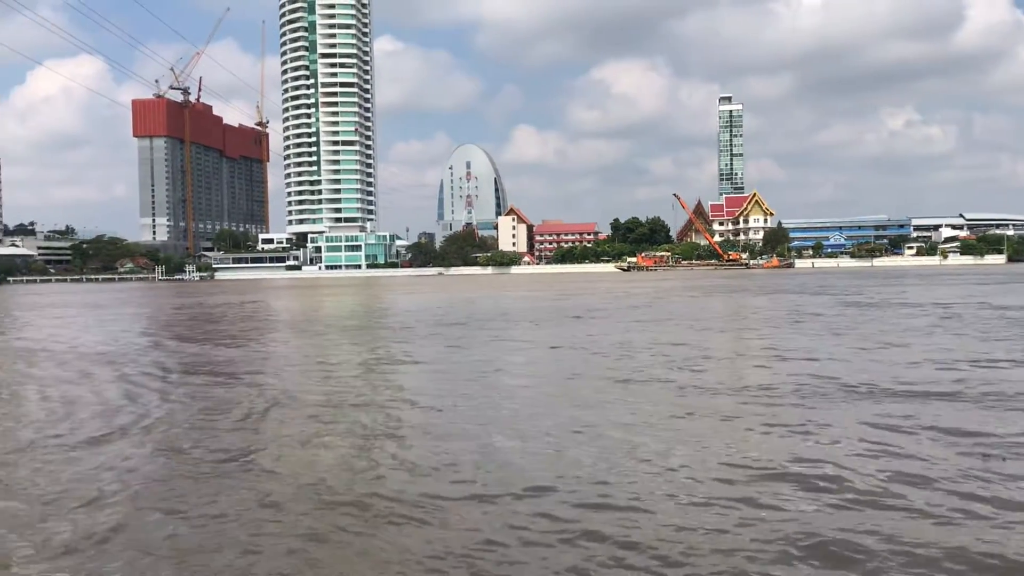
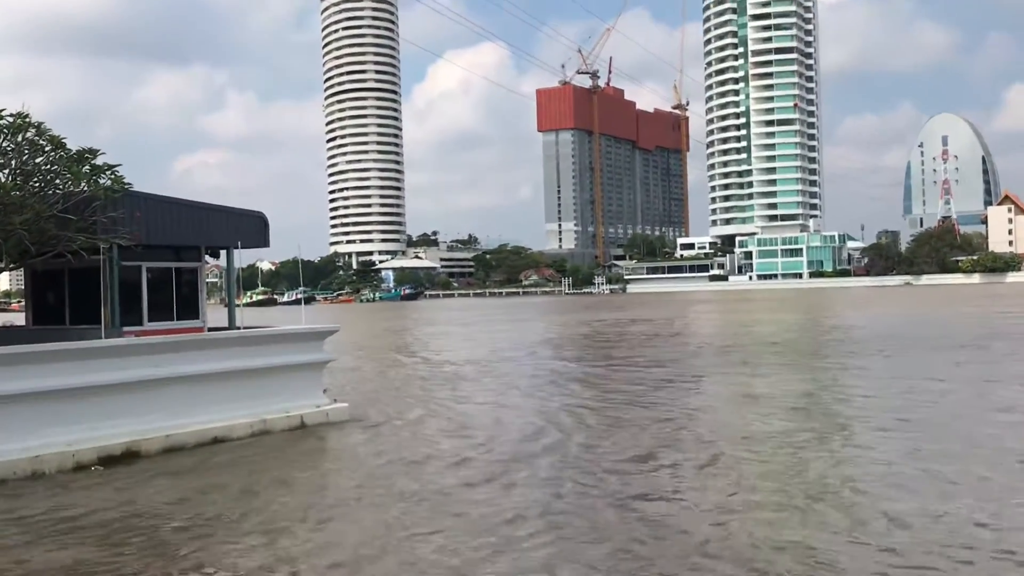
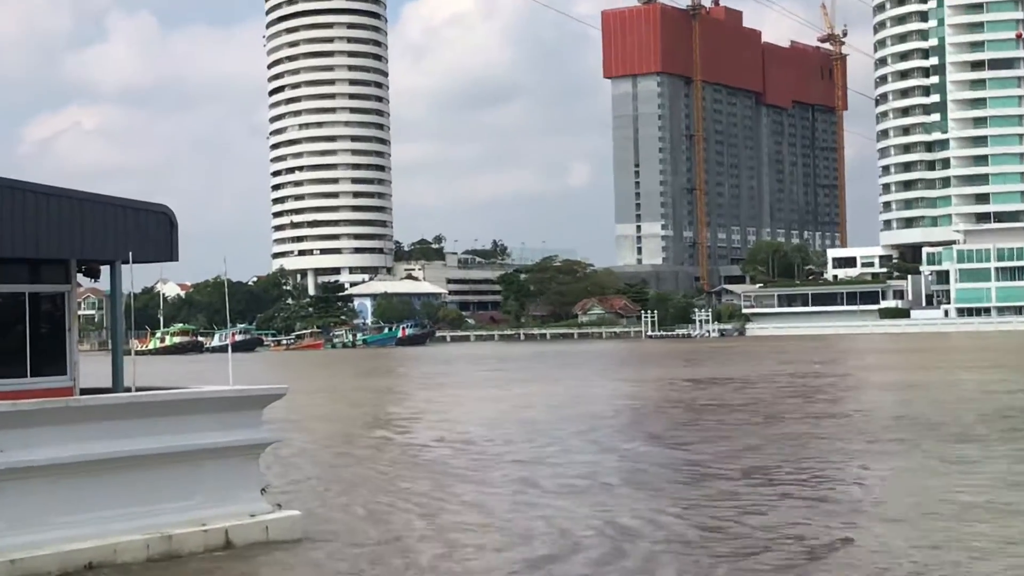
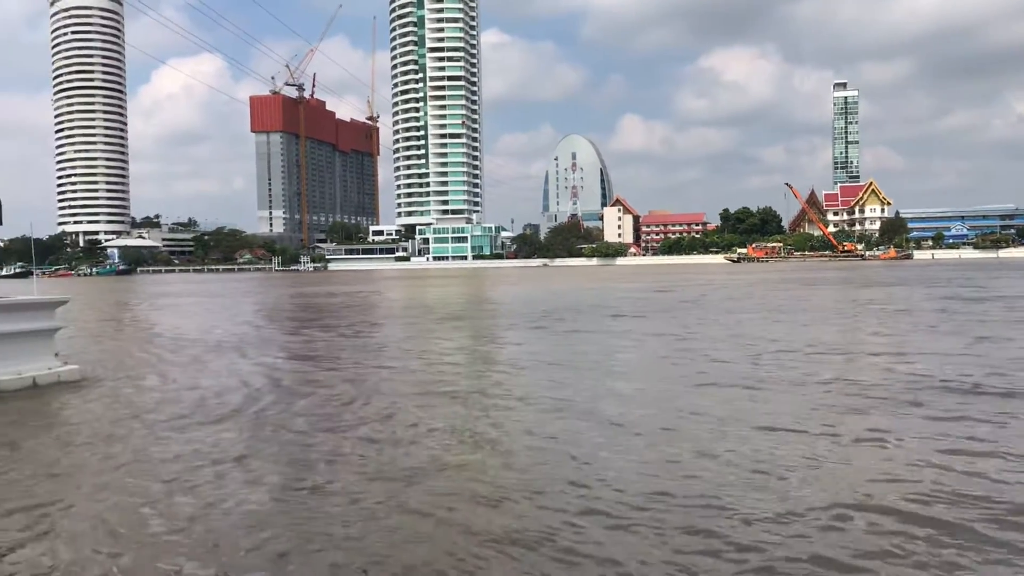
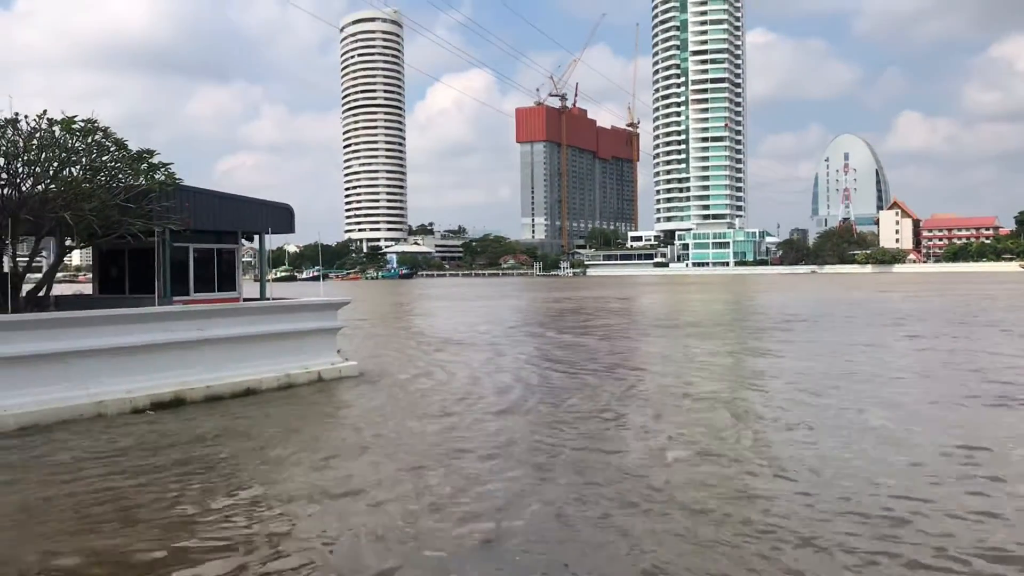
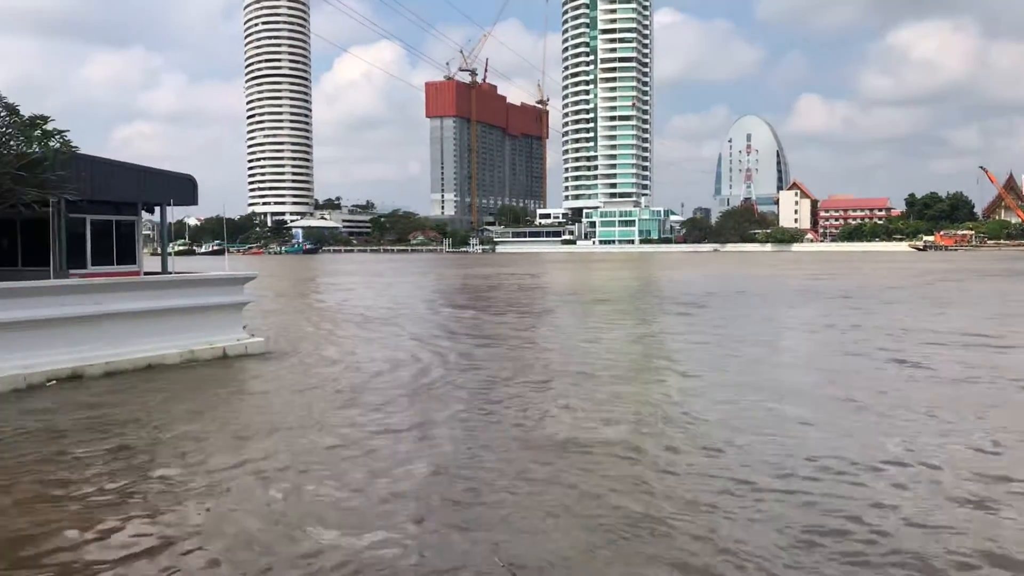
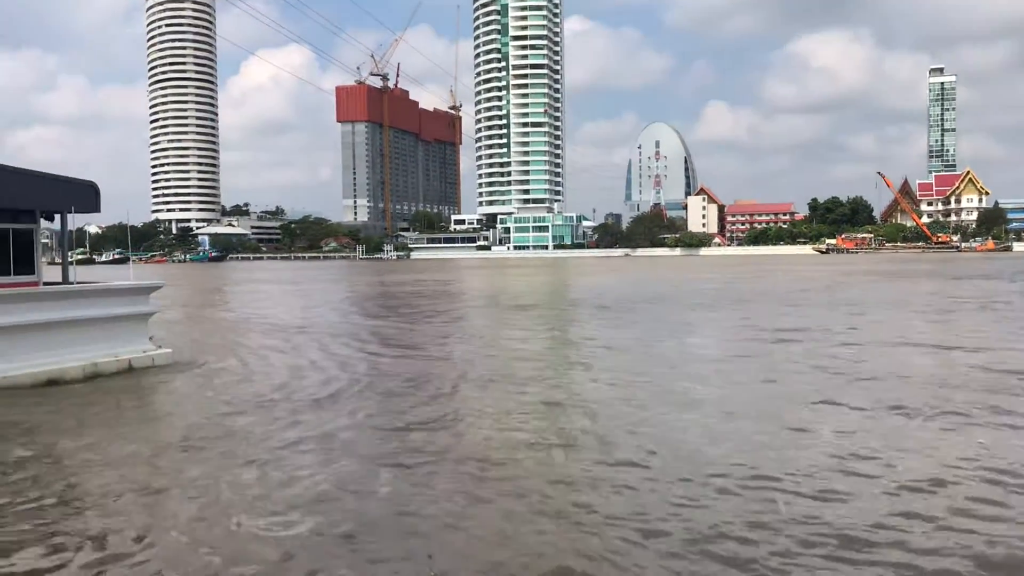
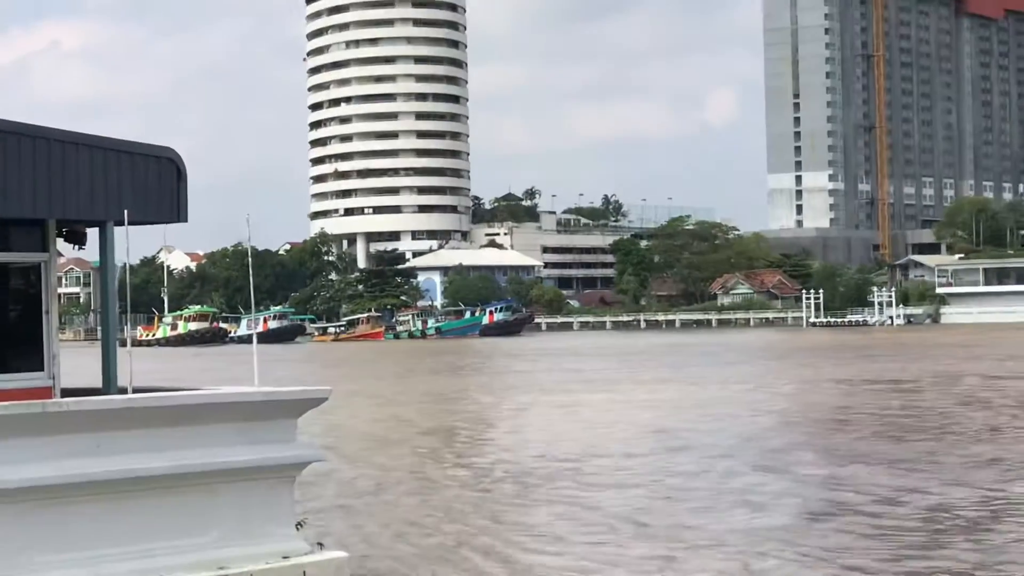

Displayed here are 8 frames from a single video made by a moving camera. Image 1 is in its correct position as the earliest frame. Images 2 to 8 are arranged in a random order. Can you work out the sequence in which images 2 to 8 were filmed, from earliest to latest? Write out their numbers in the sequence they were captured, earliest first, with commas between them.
4, 7, 6, 5, 2, 3, 8
